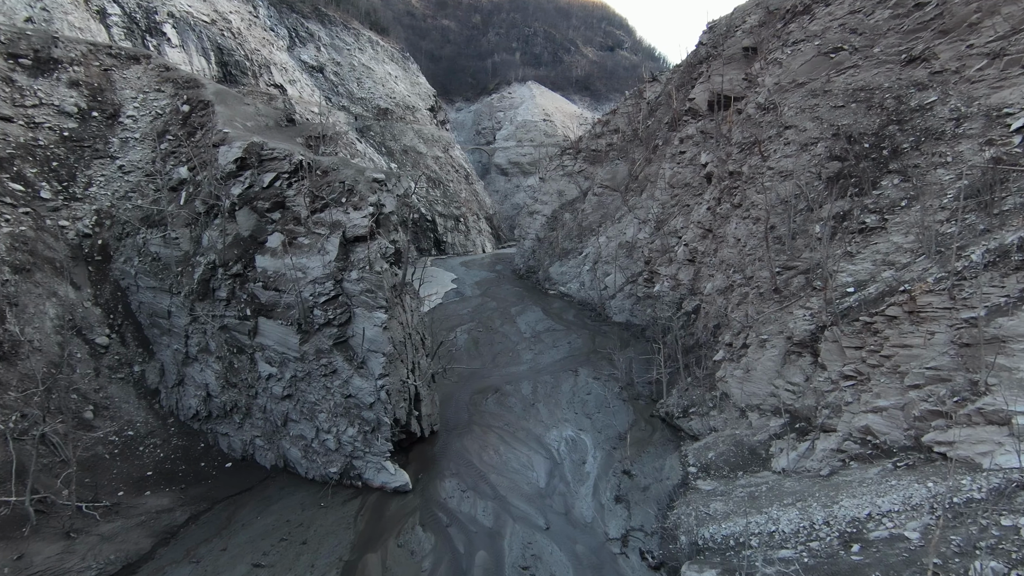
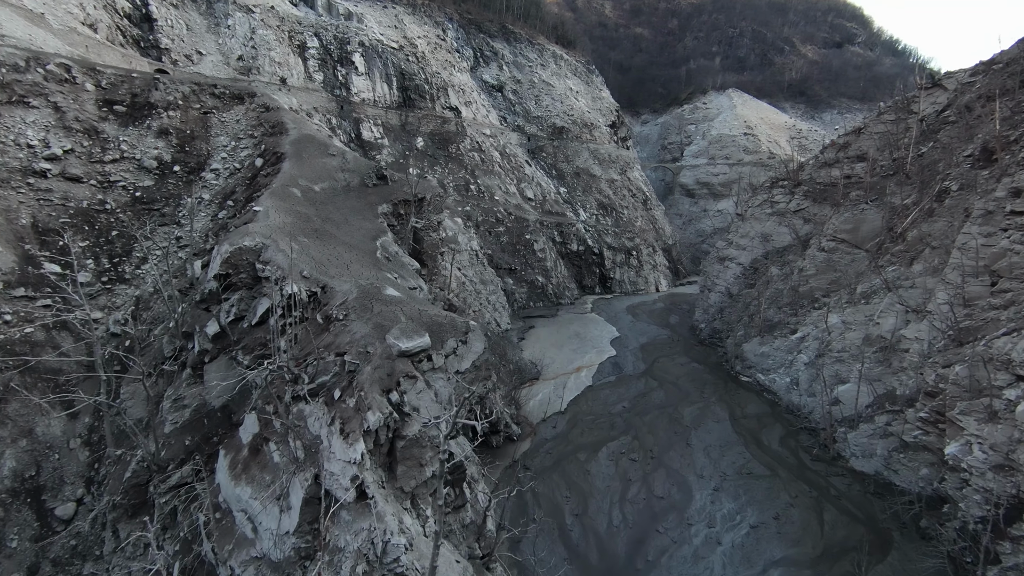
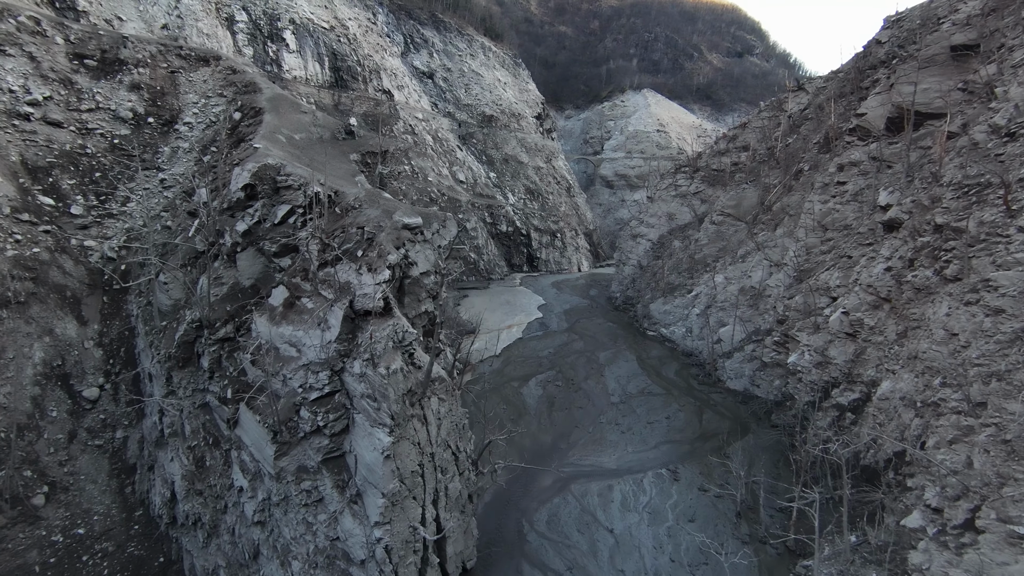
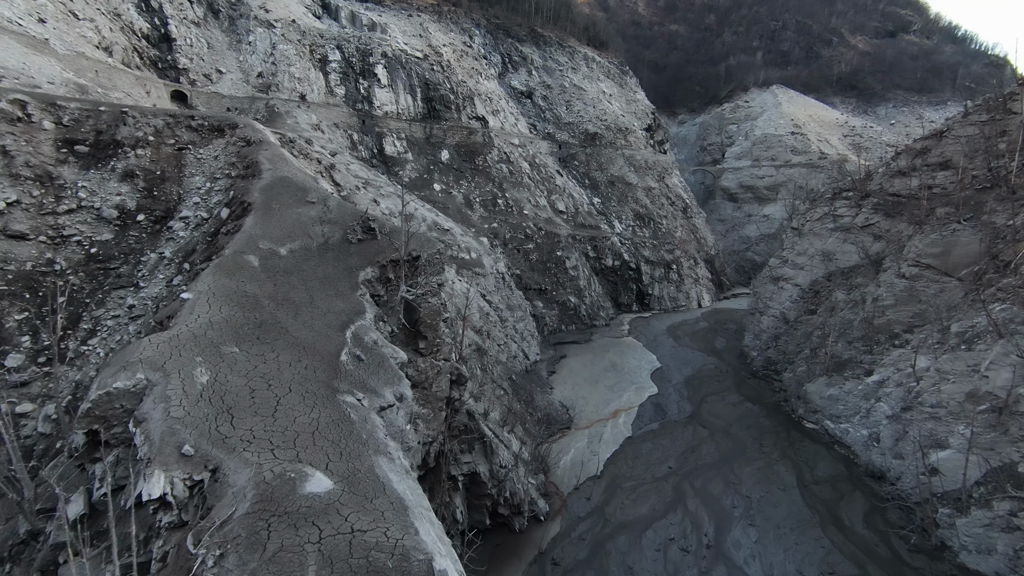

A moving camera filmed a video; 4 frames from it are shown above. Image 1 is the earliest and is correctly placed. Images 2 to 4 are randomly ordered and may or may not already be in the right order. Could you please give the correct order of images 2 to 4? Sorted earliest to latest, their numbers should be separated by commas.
3, 2, 4
